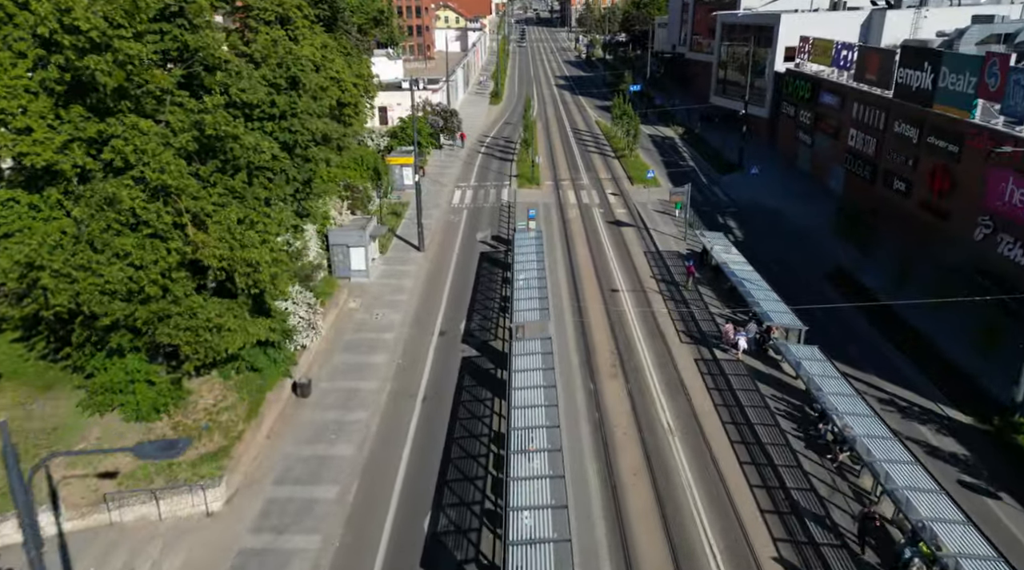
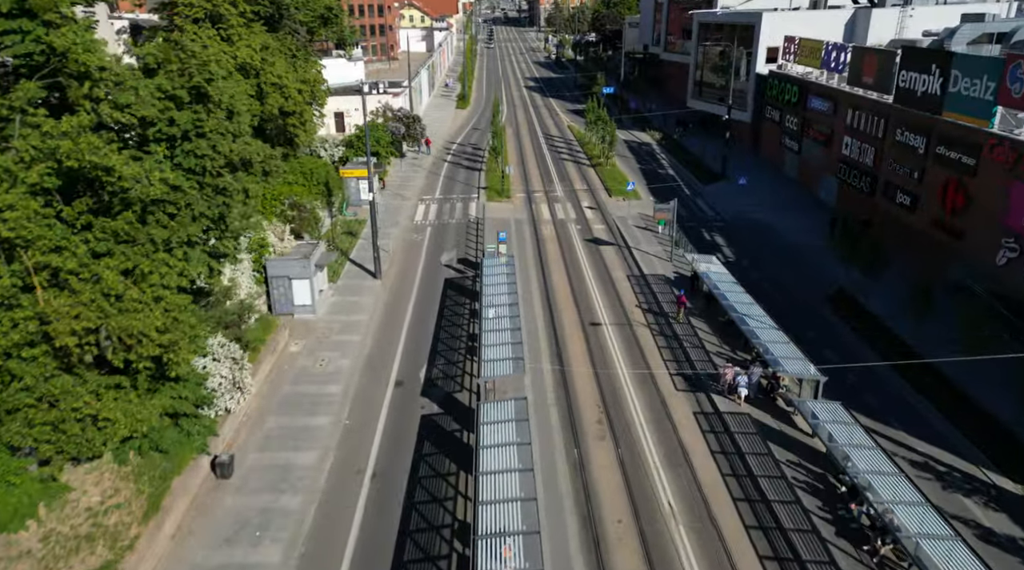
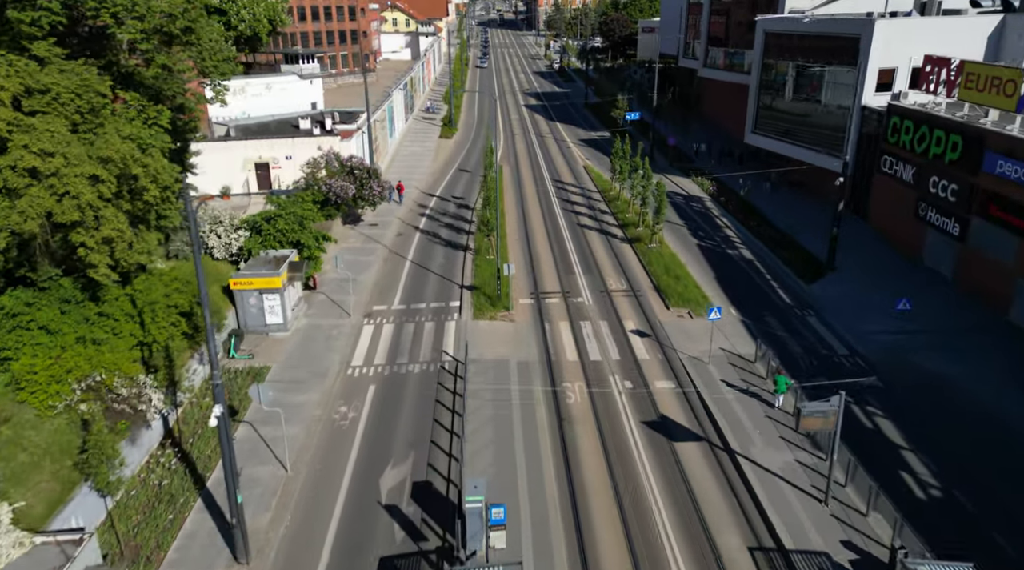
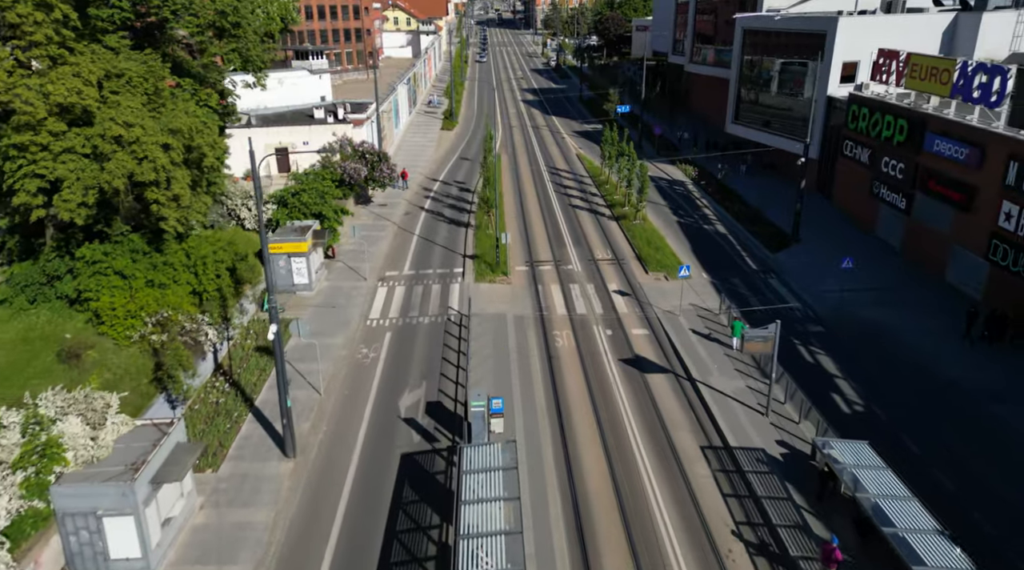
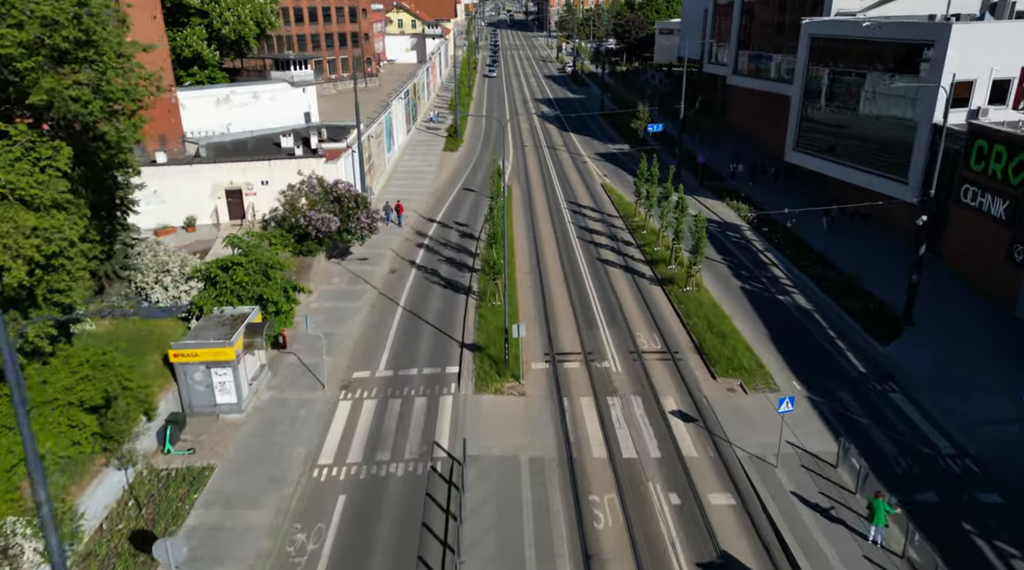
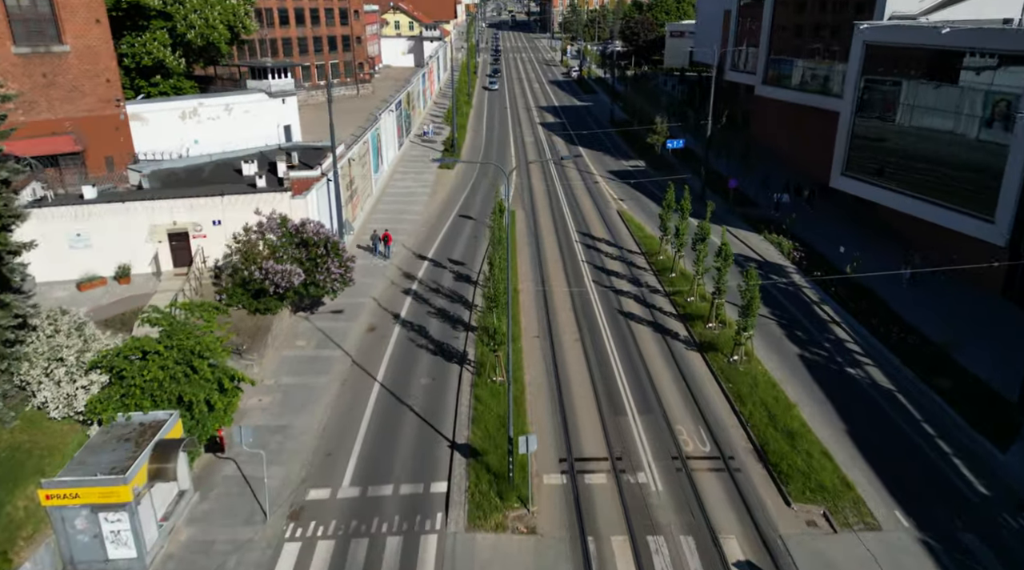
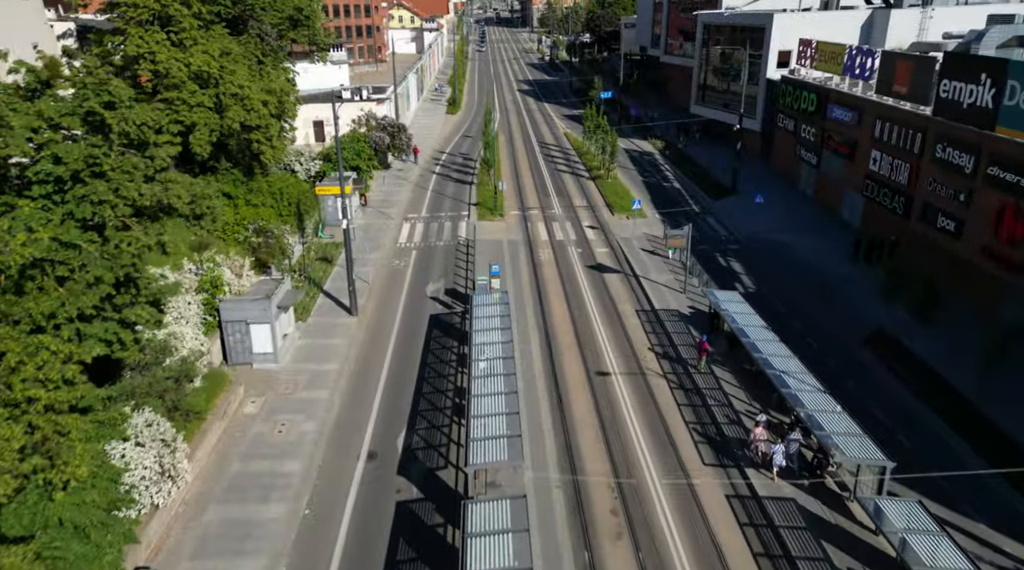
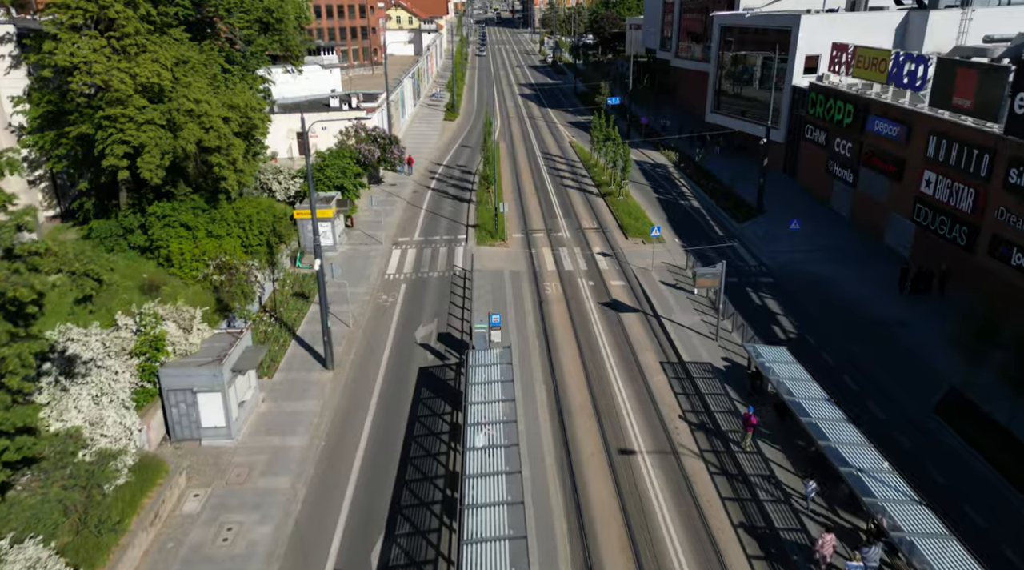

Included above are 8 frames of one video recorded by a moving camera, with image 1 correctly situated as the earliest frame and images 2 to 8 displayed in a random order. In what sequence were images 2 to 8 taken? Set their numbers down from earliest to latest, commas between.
2, 7, 8, 4, 3, 5, 6
